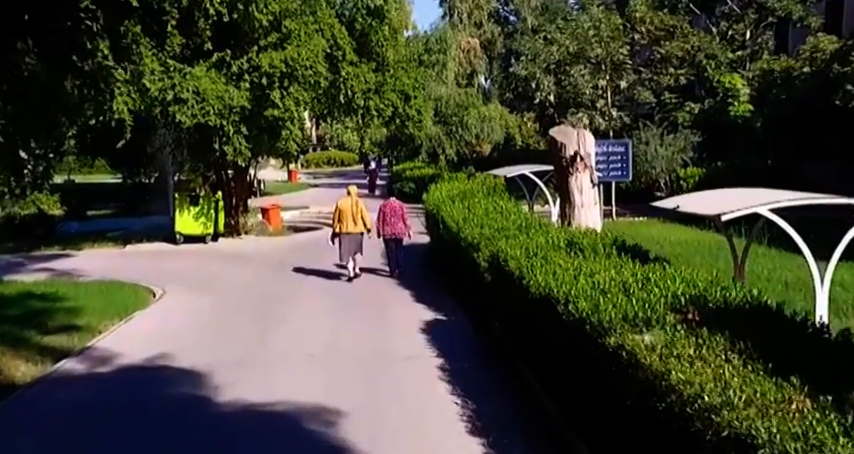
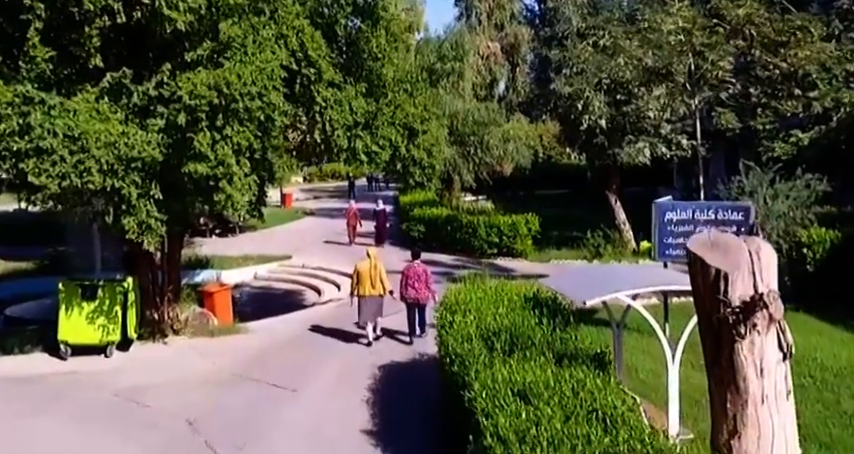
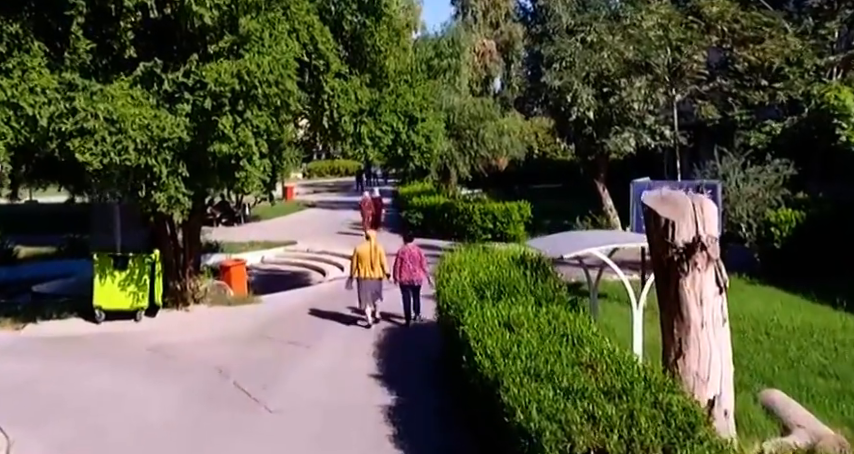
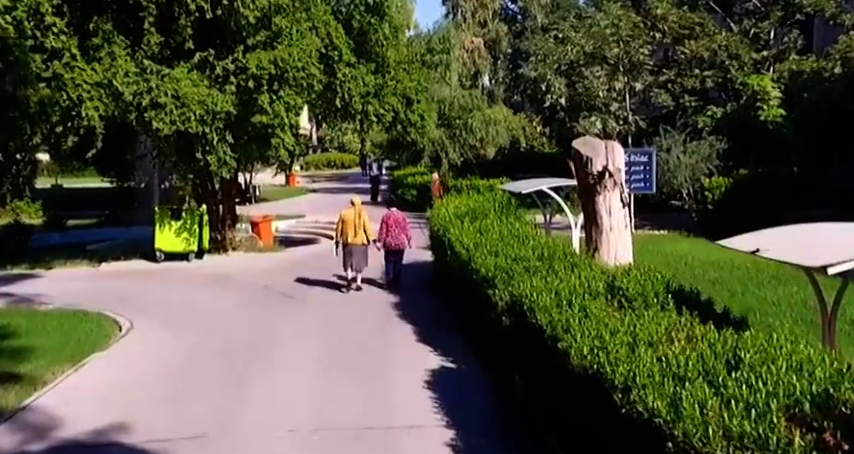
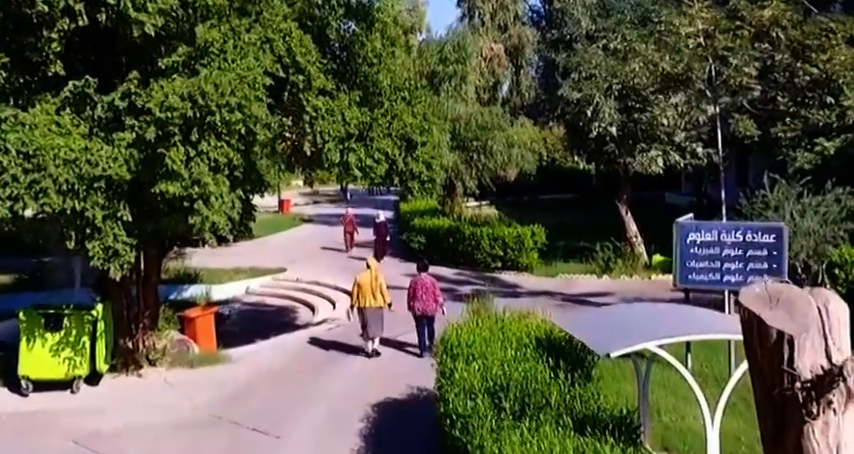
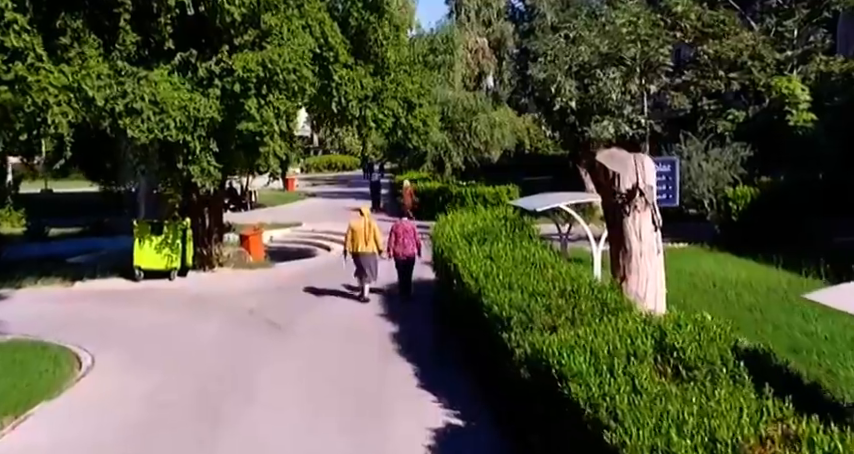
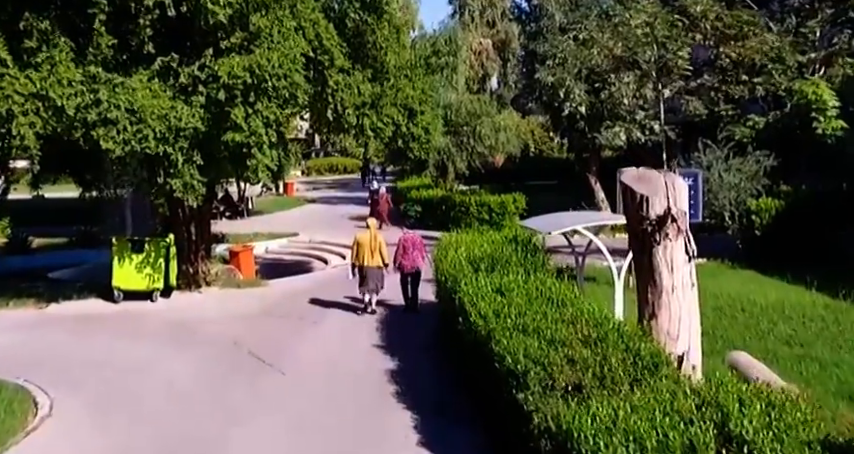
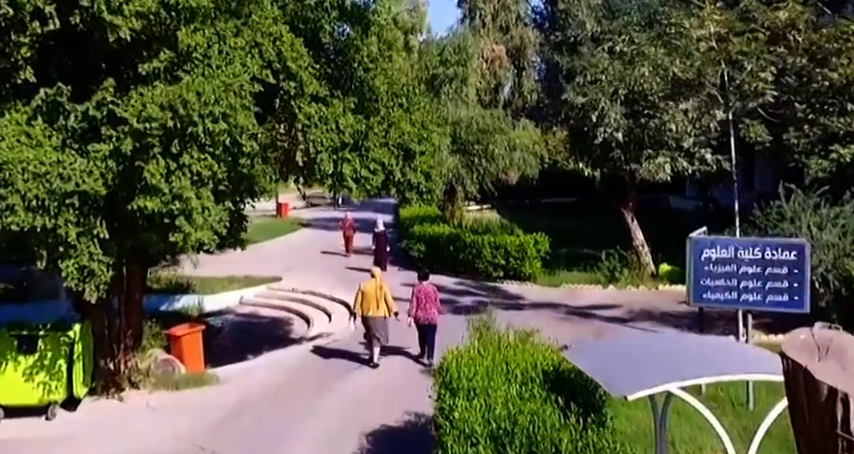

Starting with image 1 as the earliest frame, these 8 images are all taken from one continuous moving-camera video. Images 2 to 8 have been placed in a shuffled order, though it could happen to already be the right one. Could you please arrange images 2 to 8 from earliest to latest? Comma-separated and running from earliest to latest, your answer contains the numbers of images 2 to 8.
4, 6, 7, 3, 2, 5, 8
